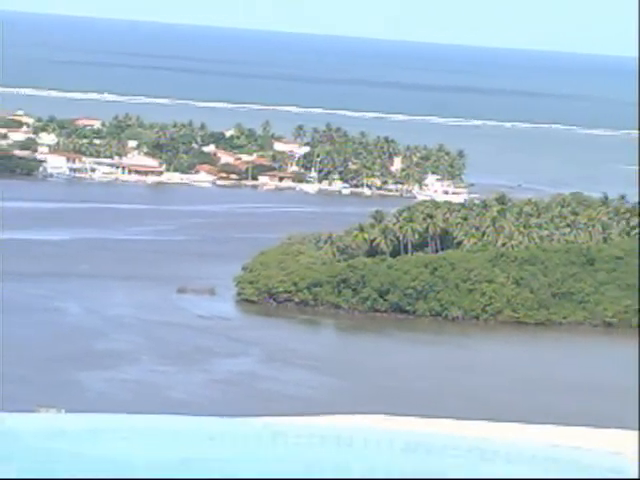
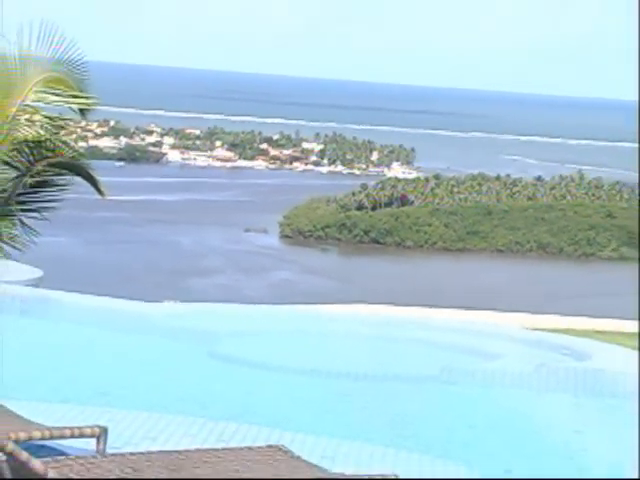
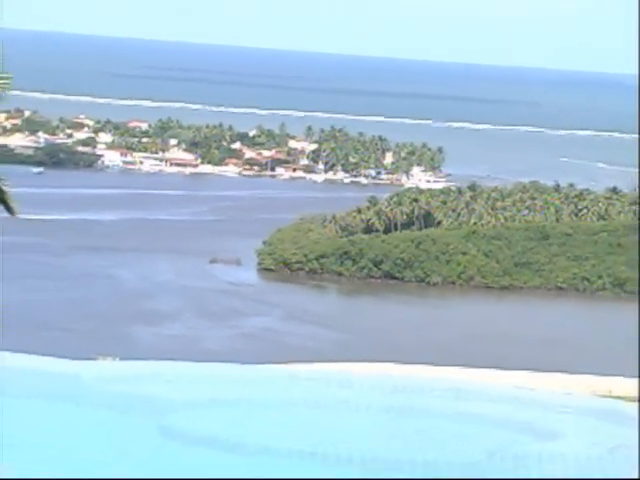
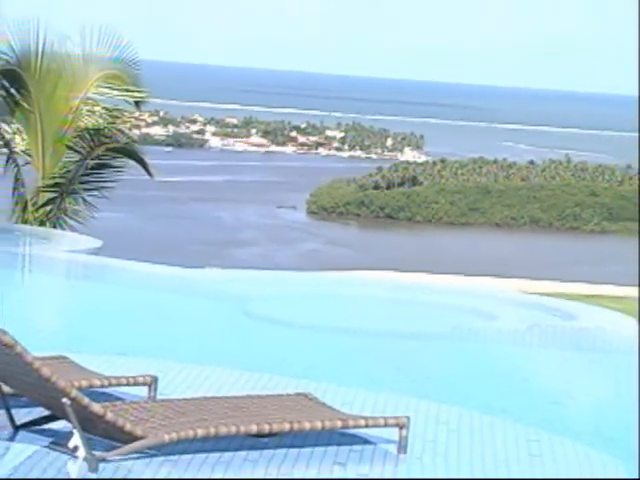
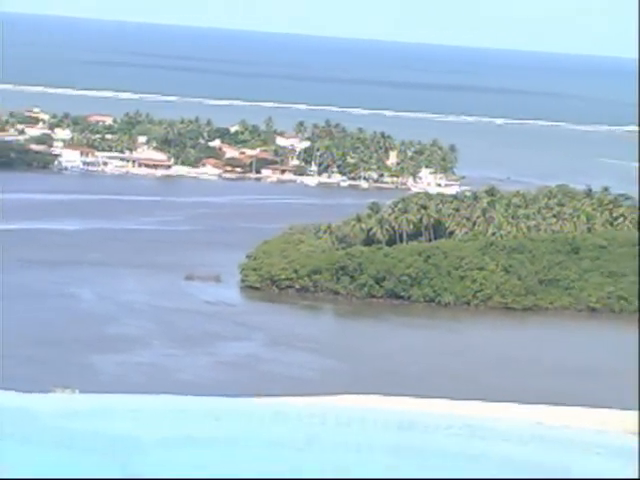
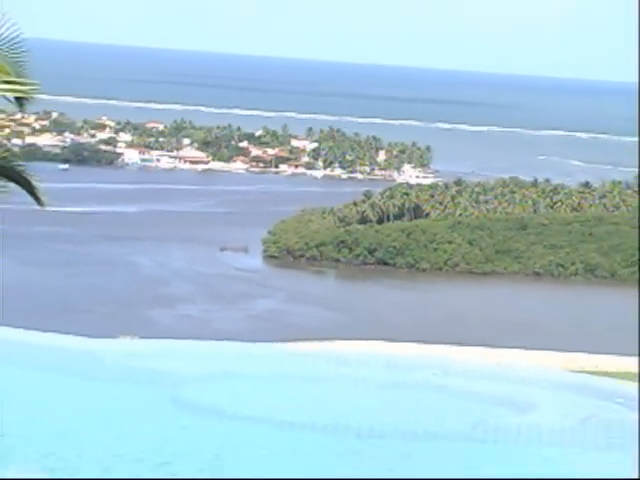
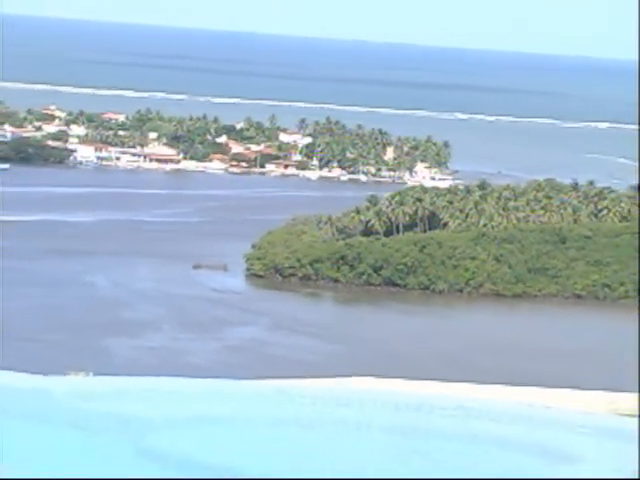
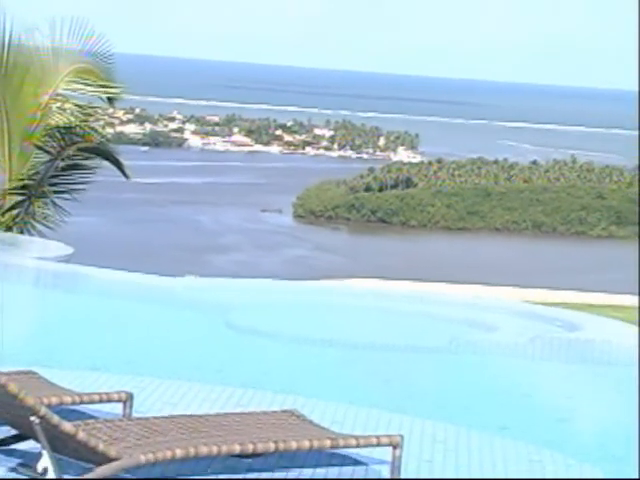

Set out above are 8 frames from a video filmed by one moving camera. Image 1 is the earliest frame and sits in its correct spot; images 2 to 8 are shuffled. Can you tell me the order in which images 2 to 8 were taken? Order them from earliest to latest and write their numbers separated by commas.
5, 7, 3, 6, 2, 8, 4
